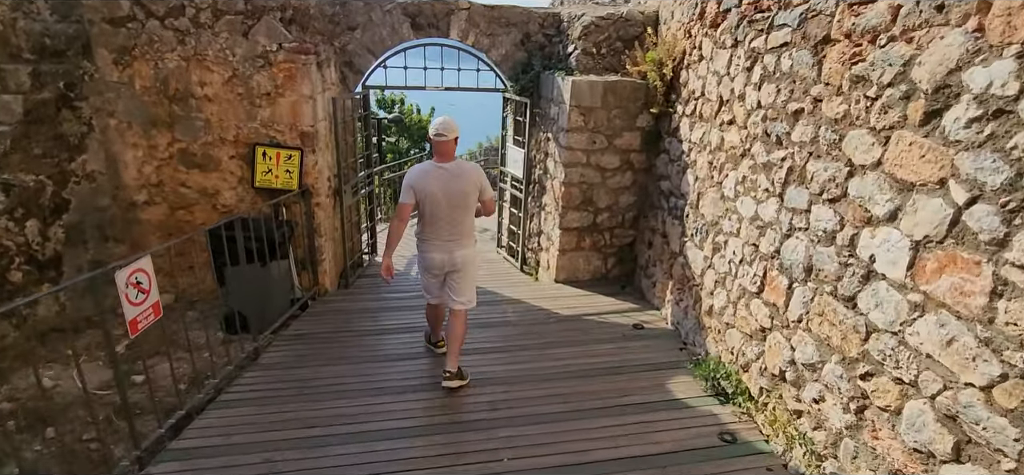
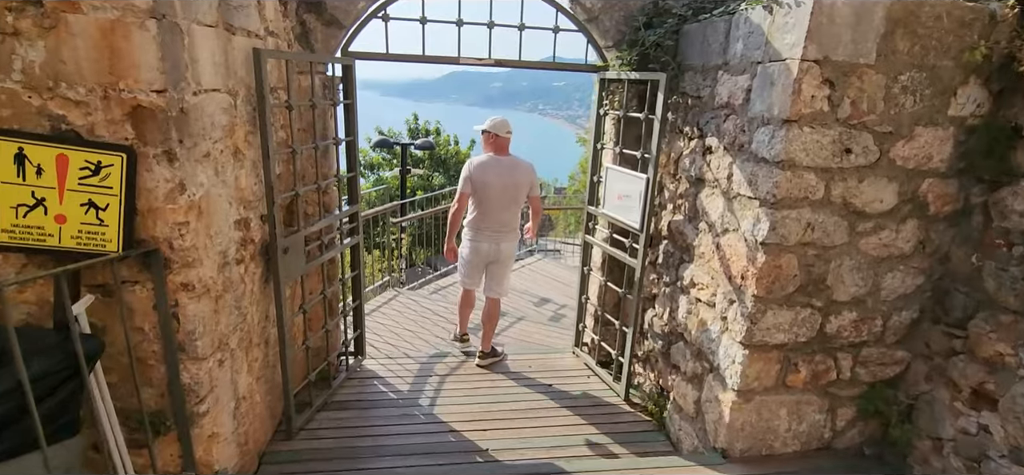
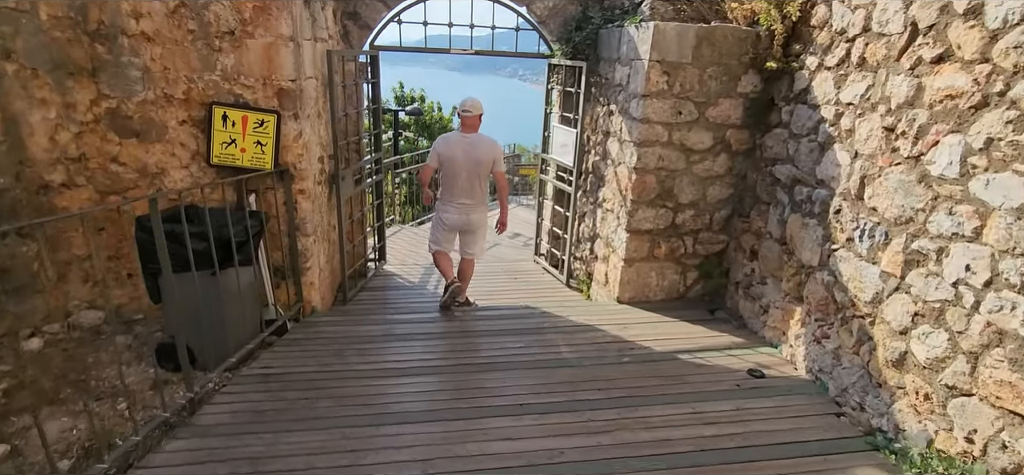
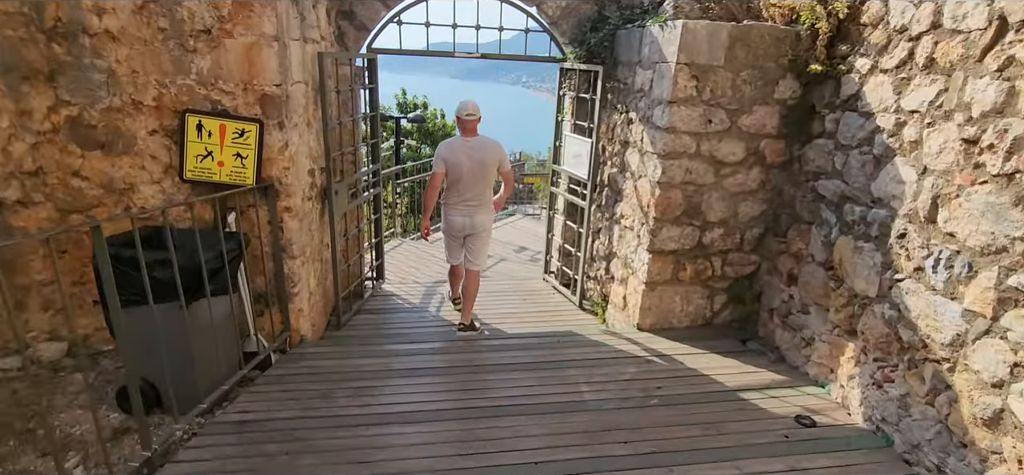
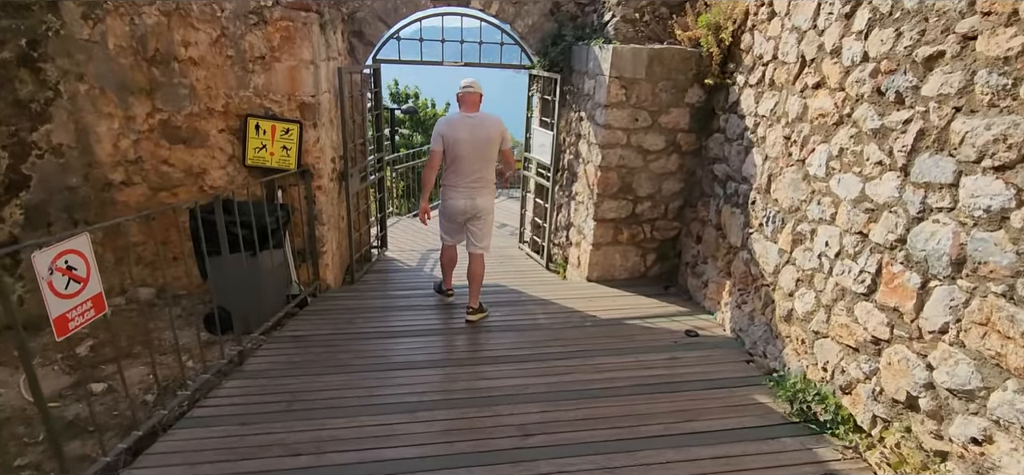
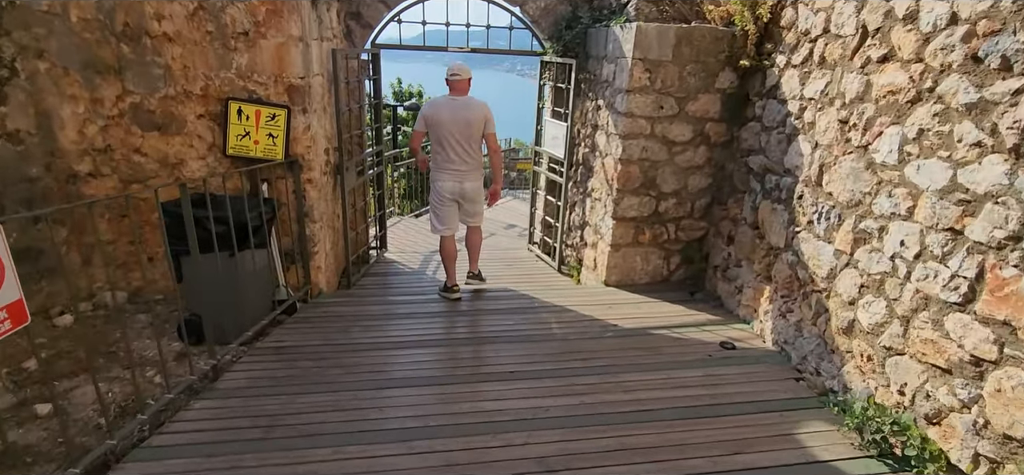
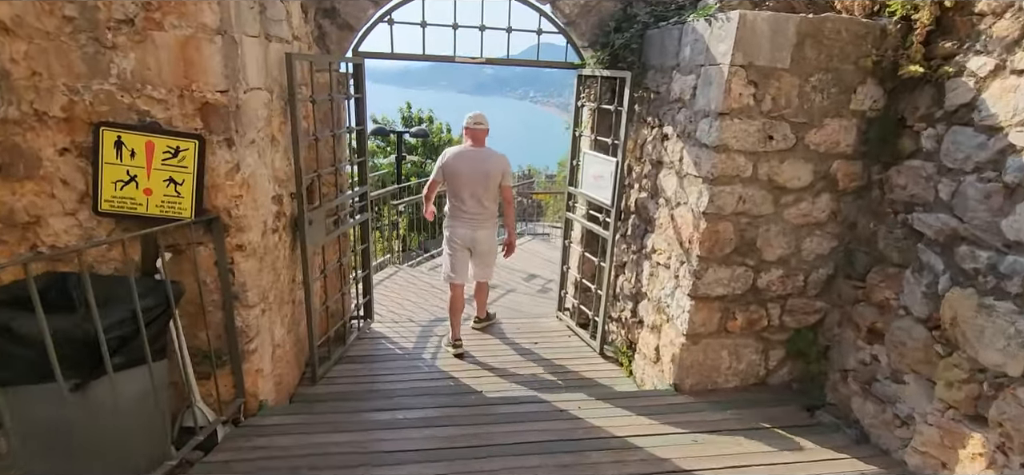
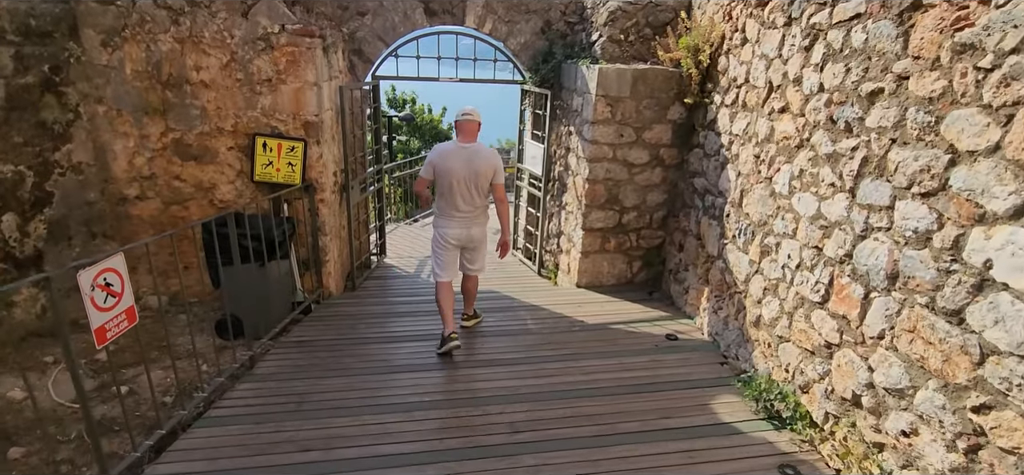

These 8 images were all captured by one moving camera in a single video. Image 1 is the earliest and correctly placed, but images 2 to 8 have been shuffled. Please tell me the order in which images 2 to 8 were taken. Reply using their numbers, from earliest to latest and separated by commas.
8, 5, 6, 3, 4, 7, 2
